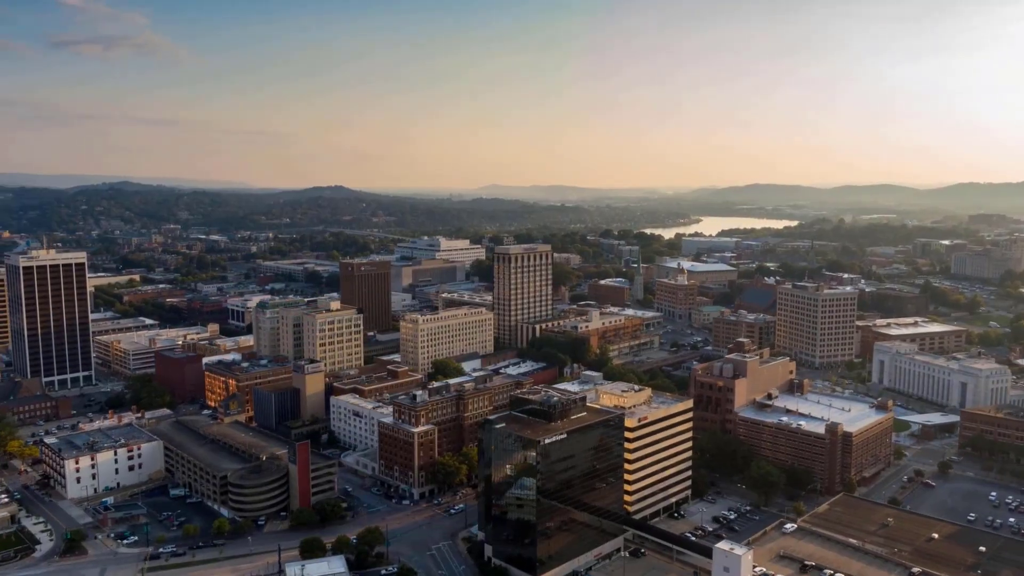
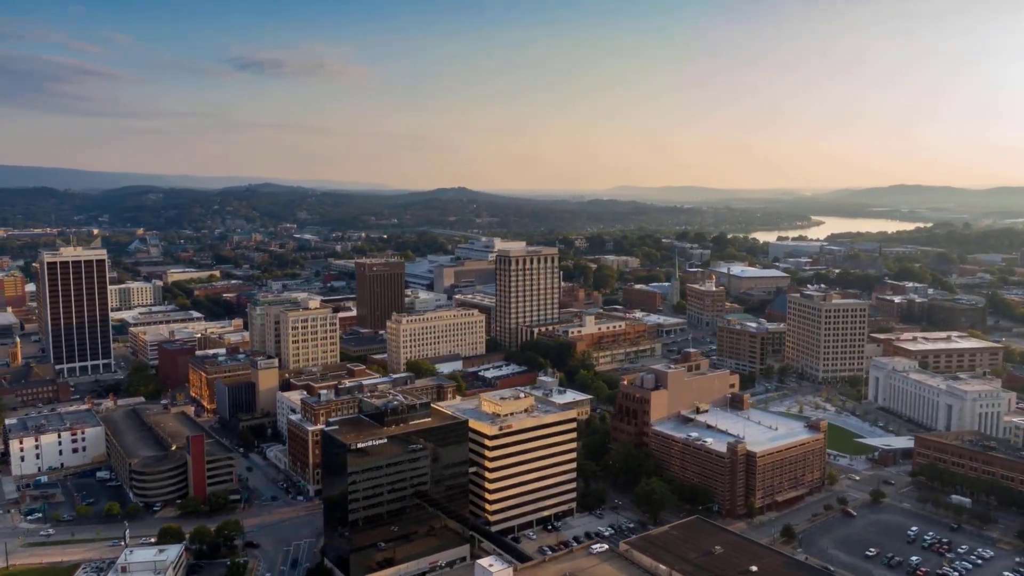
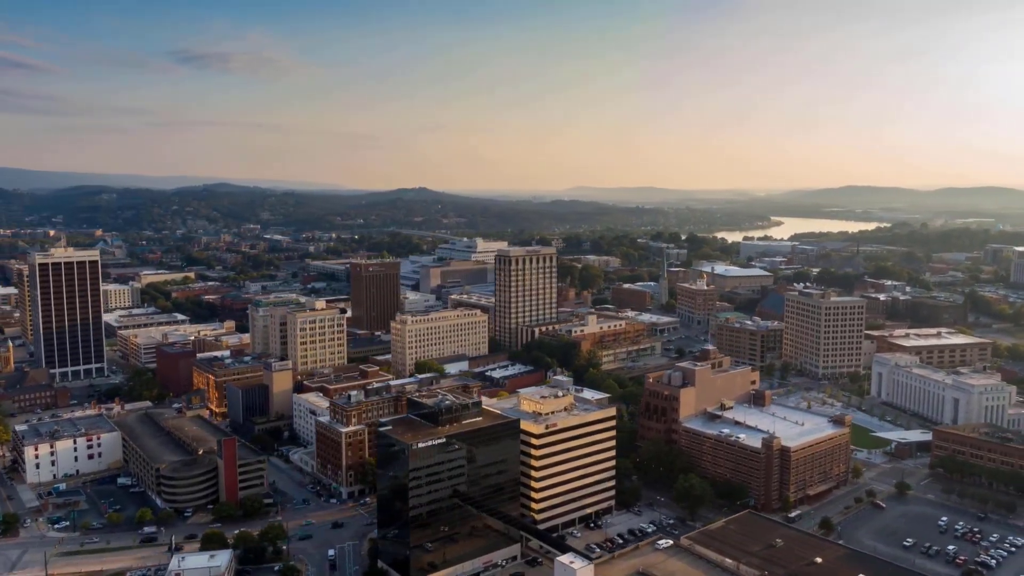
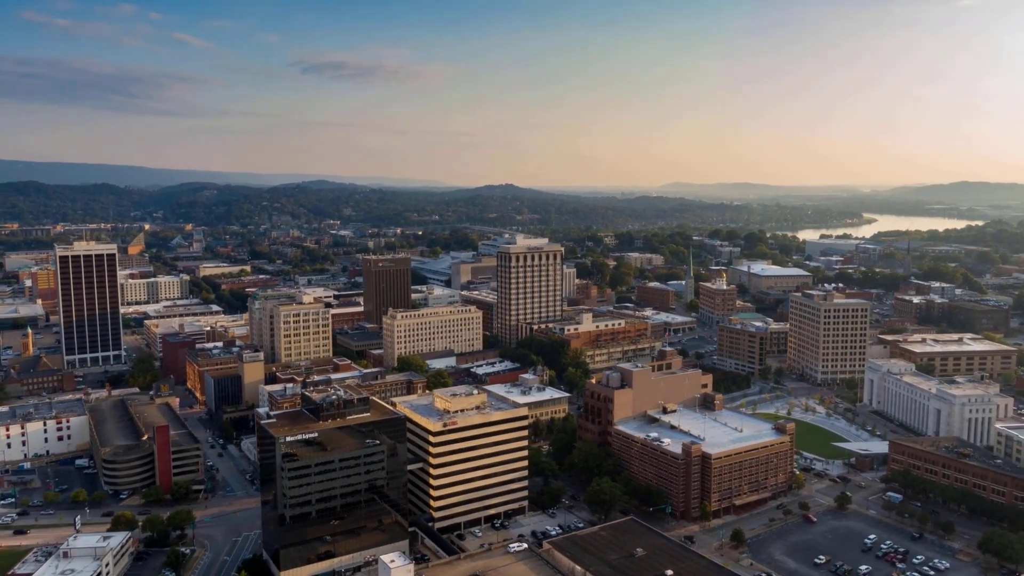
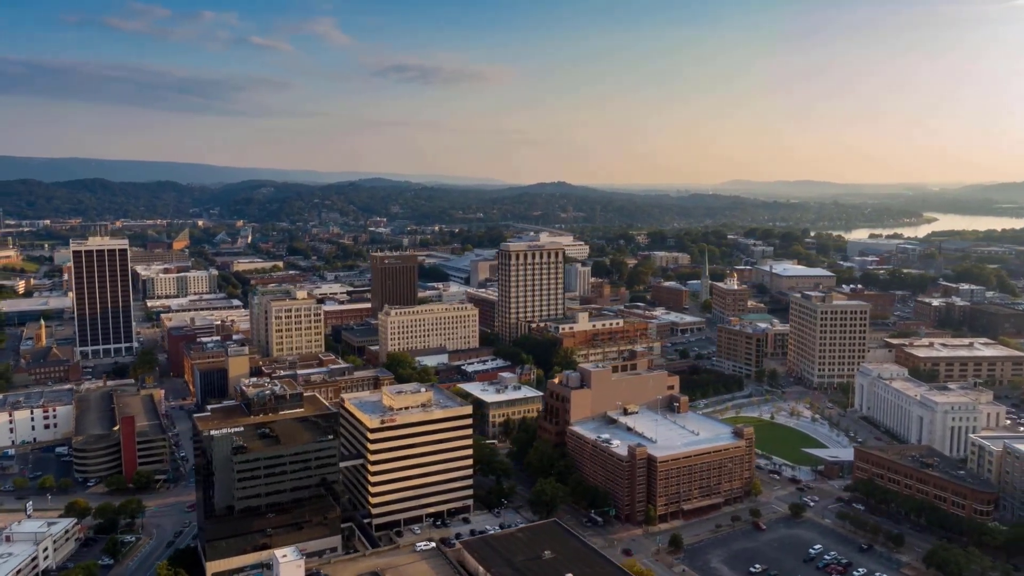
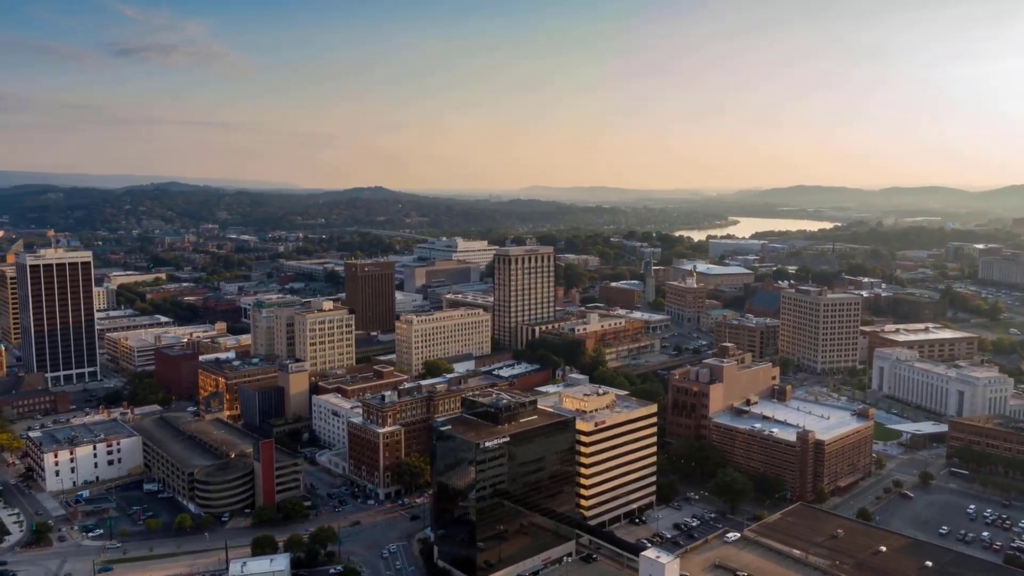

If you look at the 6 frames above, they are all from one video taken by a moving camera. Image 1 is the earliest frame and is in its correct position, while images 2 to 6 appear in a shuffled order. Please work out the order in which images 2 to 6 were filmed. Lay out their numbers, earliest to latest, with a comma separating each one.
6, 3, 2, 4, 5
